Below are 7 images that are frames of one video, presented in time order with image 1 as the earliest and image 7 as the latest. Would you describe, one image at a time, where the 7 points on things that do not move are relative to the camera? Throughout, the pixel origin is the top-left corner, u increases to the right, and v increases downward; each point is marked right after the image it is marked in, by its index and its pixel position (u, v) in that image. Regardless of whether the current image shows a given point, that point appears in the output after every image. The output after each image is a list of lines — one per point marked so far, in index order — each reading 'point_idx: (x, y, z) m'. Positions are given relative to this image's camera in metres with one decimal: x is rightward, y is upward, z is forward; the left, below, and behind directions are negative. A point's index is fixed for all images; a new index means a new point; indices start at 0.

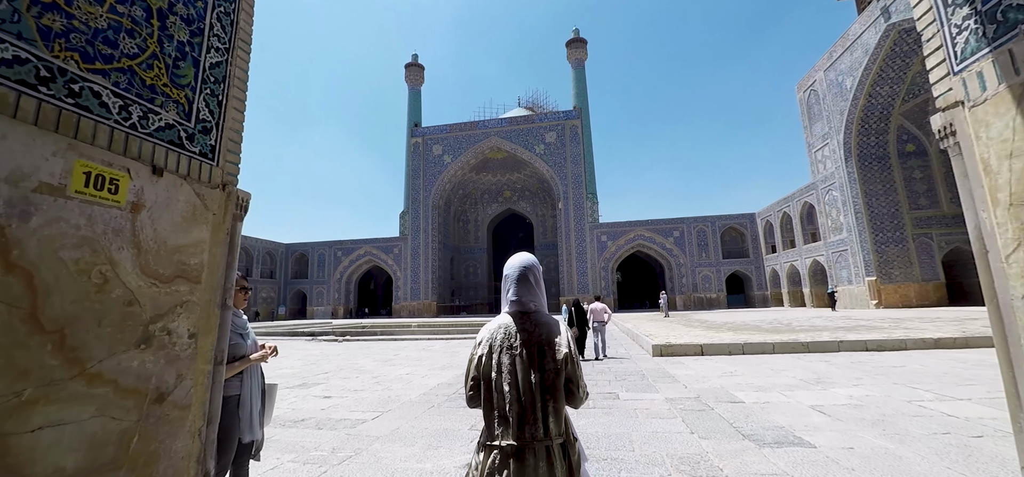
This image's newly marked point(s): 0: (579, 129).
0: (+3.2, +5.2, +20.1) m
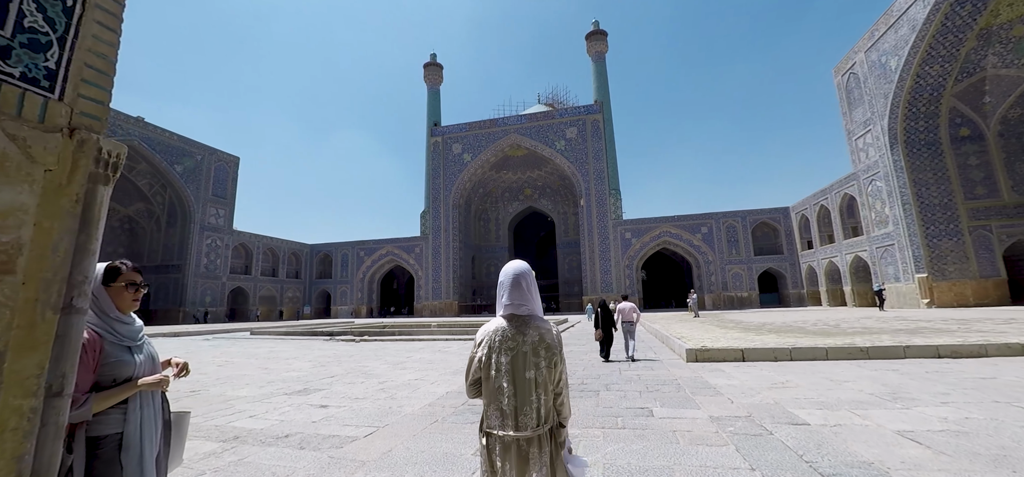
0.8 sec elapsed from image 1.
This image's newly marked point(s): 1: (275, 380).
0: (+4.1, +5.3, +19.6) m
1: (-1.8, -1.1, +3.2) m
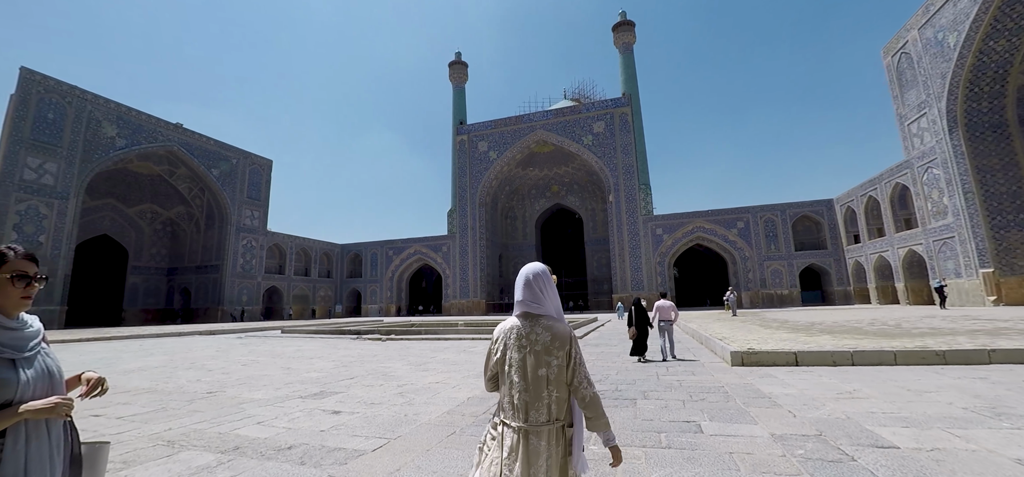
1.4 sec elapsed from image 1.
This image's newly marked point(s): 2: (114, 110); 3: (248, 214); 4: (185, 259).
0: (+5.3, +5.5, +19.0) m
1: (-1.6, -1.0, +3.1) m
2: (-11.6, +3.8, +12.4) m
3: (-10.2, +0.9, +16.3) m
4: (-12.6, -0.8, +16.3) m
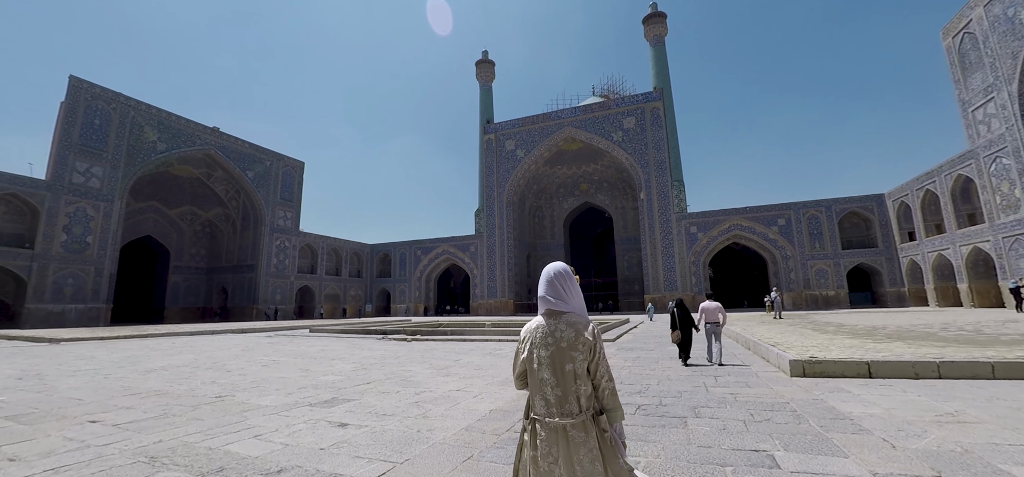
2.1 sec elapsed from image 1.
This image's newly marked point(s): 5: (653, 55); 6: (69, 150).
0: (+6.5, +5.5, +18.4) m
1: (-1.4, -1.0, +2.9) m
2: (-10.8, +3.8, +12.9) m
3: (-9.1, +0.9, +16.7) m
4: (-11.5, -0.8, +16.8) m
5: (+6.5, +8.4, +19.4) m
6: (-11.4, +2.3, +10.9) m
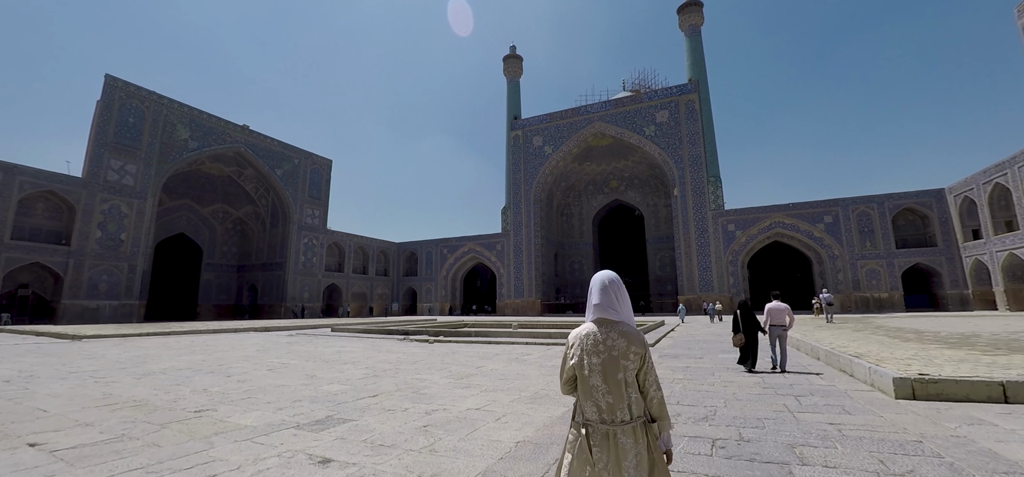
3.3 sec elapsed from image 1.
0: (+7.6, +5.6, +17.5) m
1: (-1.2, -0.9, +2.5) m
2: (-10.0, +3.8, +13.1) m
3: (-8.0, +1.0, +16.8) m
4: (-10.4, -0.7, +17.1) m
5: (+7.7, +8.5, +18.5) m
6: (-10.7, +2.4, +11.1) m
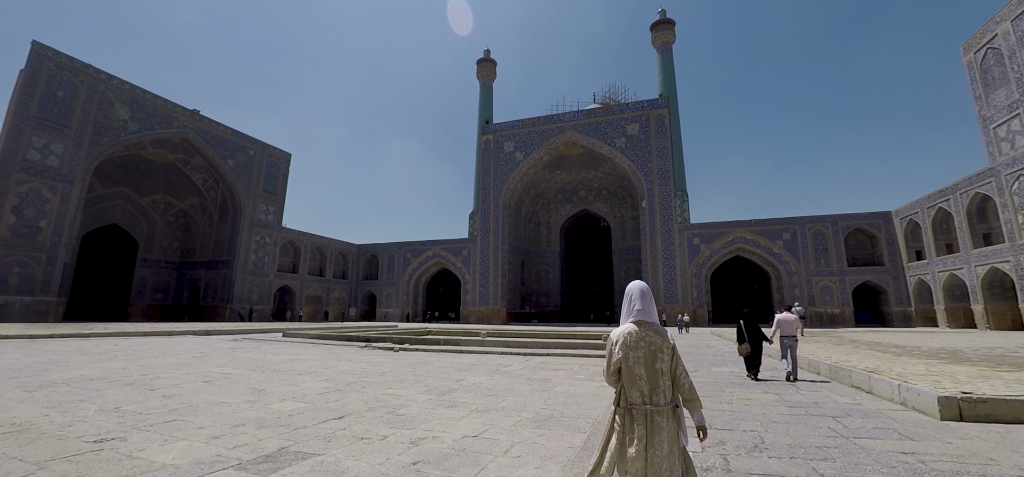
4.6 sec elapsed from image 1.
0: (+6.5, +5.1, +17.8) m
1: (-1.2, -0.8, +2.0) m
2: (-10.7, +4.1, +11.8) m
3: (-9.2, +1.1, +15.6) m
4: (-11.7, -0.6, +15.7) m
5: (+6.6, +7.9, +18.9) m
6: (-11.3, +2.7, +9.8) m
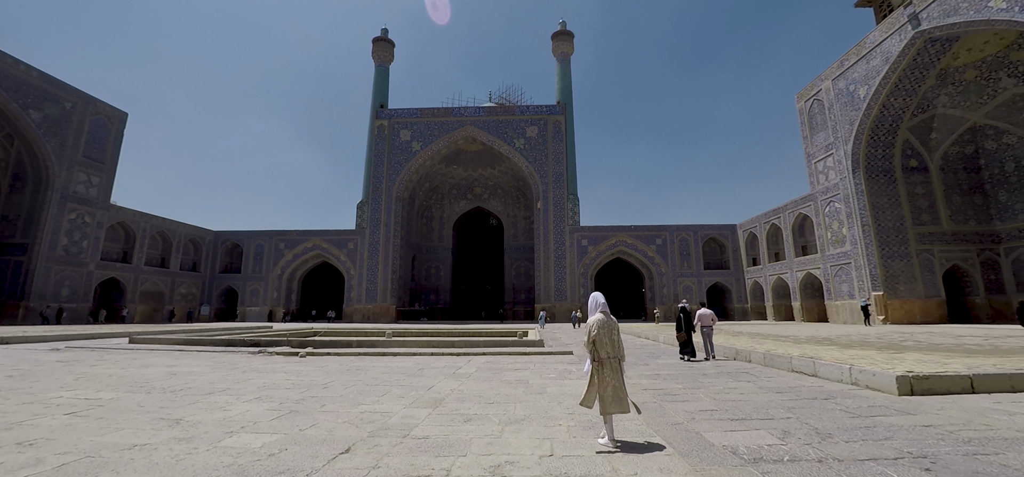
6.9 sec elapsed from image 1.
0: (+2.2, +5.1, +18.7) m
1: (-0.9, -0.7, +1.3) m
2: (-12.6, +4.7, +8.1) m
3: (-12.3, +1.7, +12.1) m
4: (-14.8, +0.1, +11.5) m
5: (+2.2, +7.9, +19.8) m
6: (-12.6, +3.3, +6.0) m
